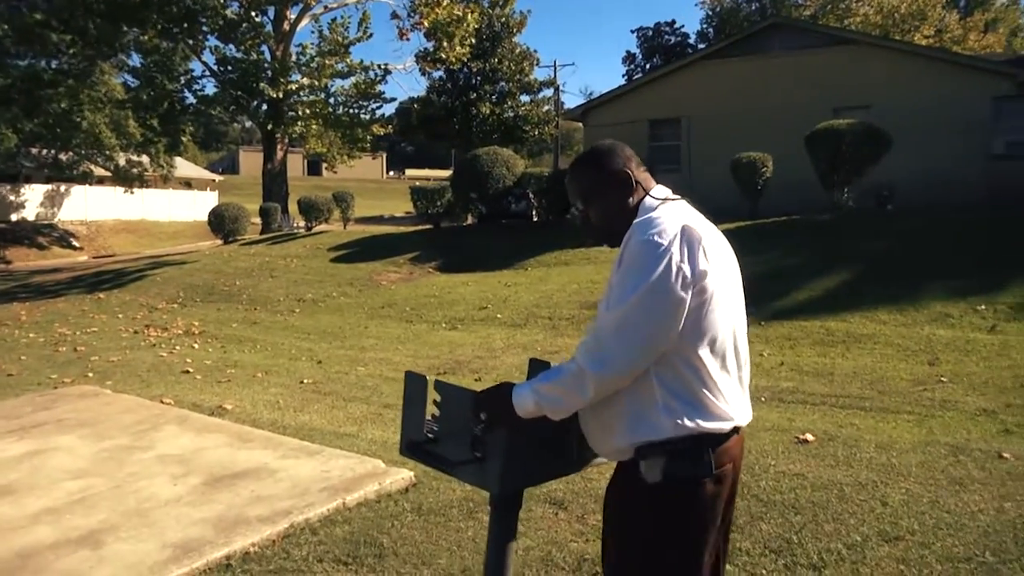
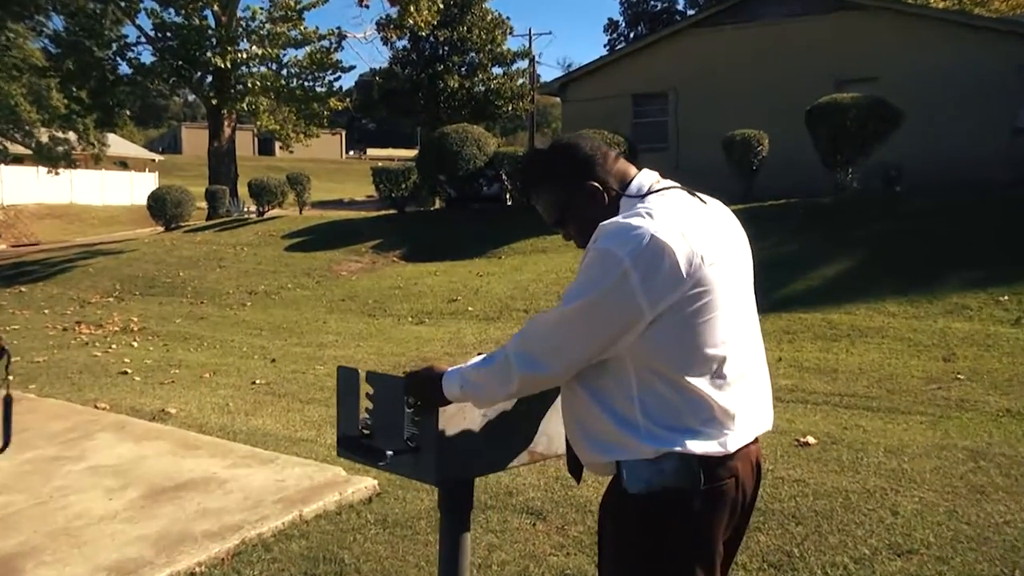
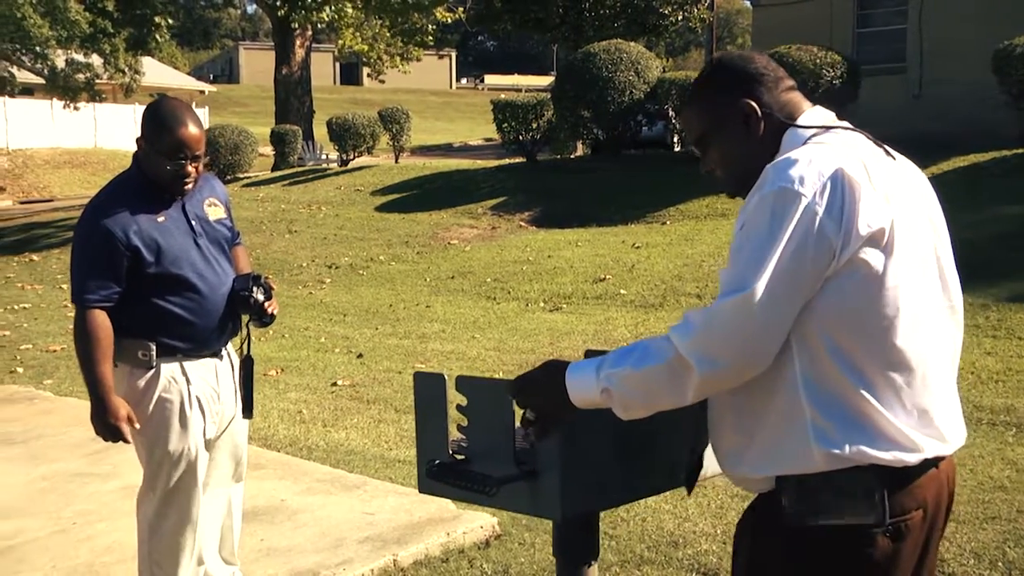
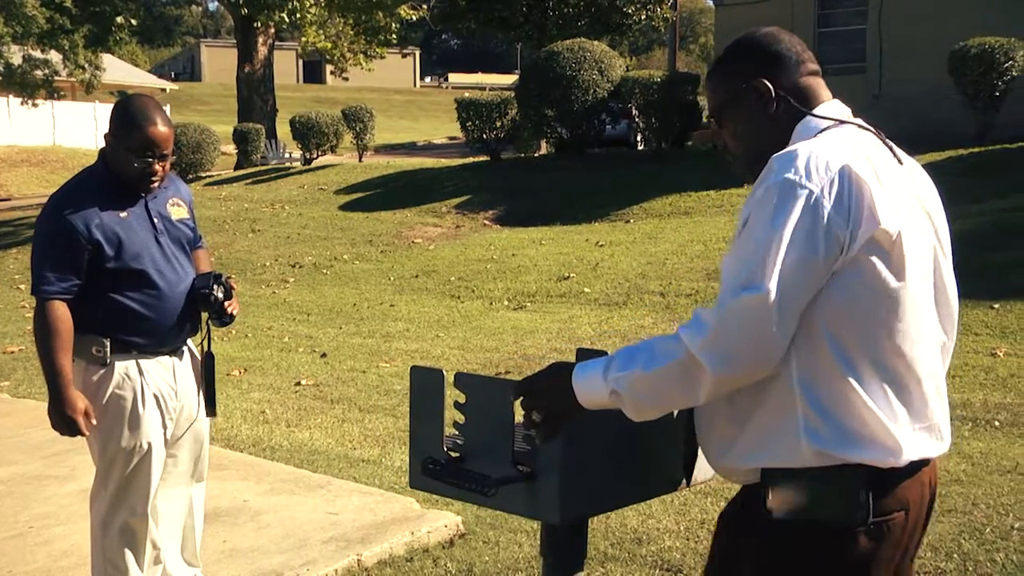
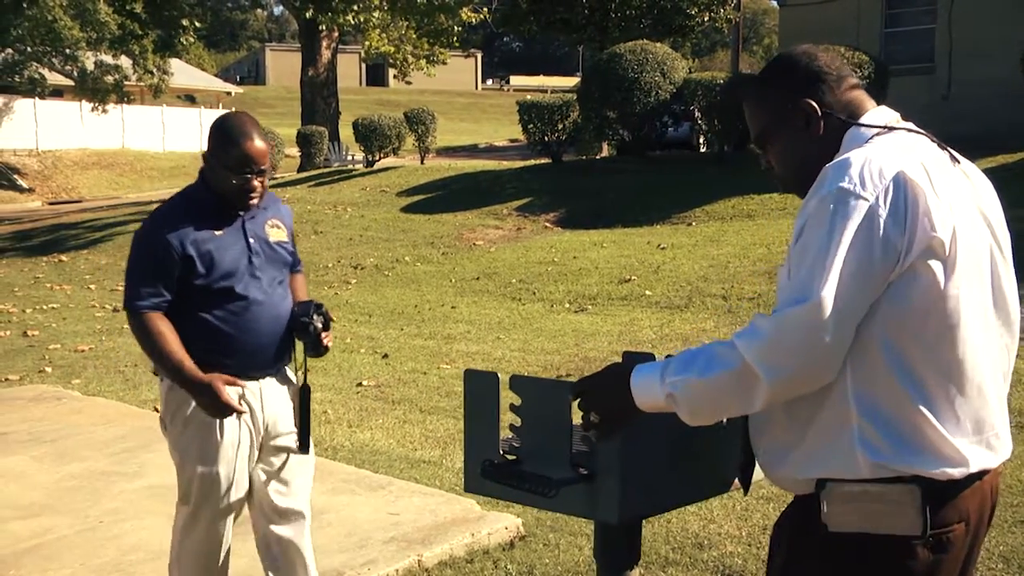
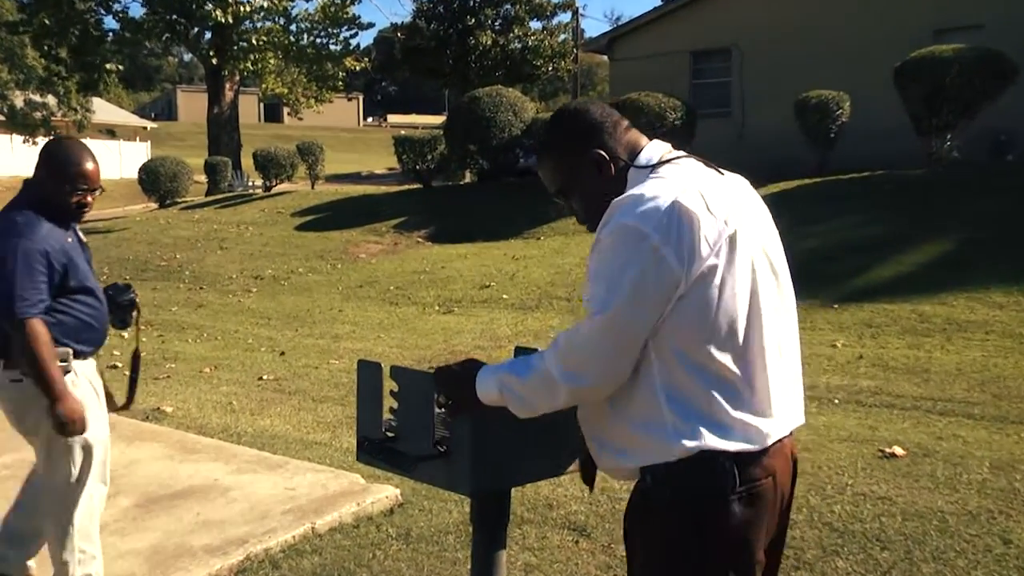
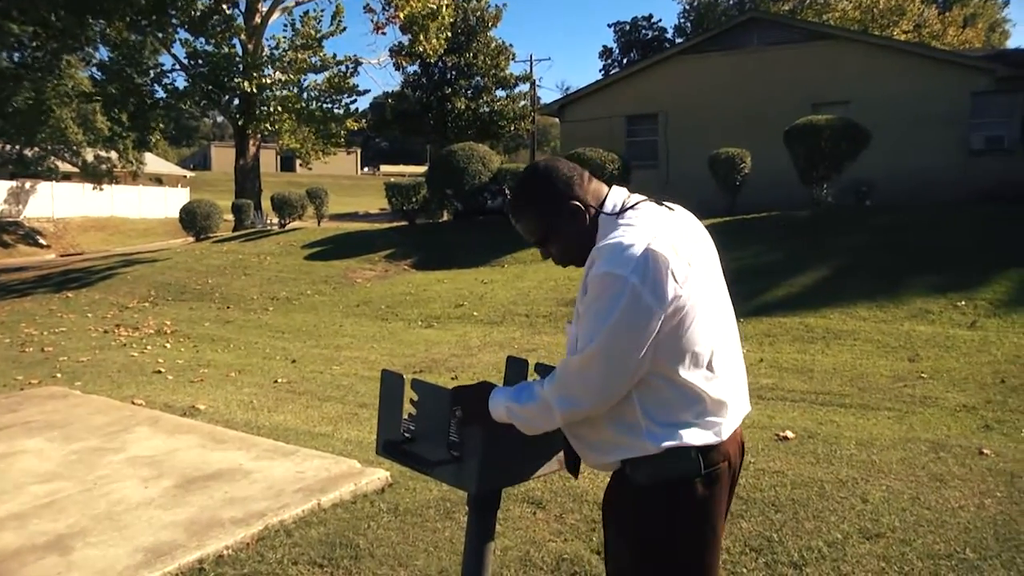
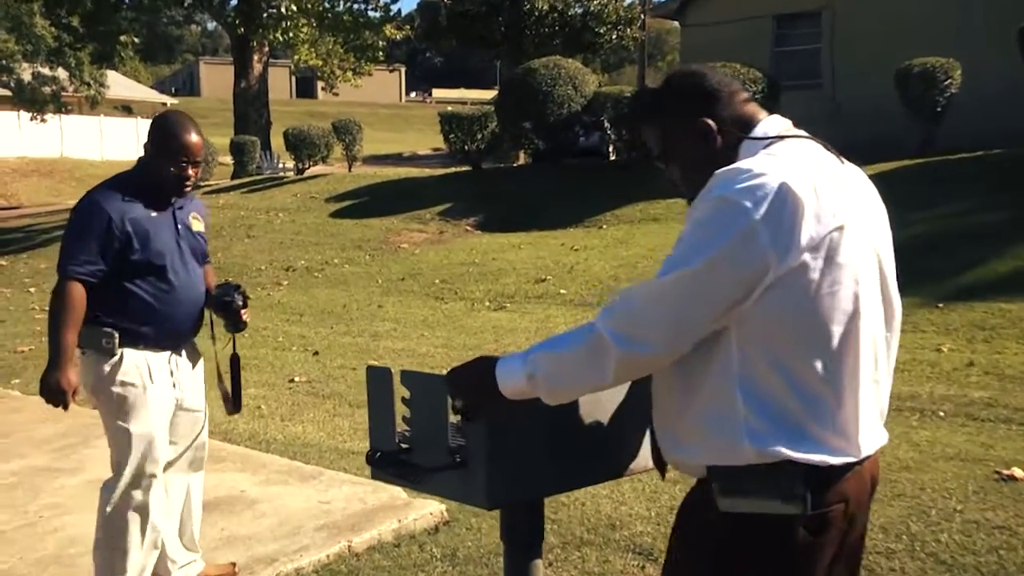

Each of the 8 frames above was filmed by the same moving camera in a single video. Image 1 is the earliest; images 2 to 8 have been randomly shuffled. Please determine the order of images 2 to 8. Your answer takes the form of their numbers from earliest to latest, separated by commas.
7, 2, 6, 8, 4, 3, 5
